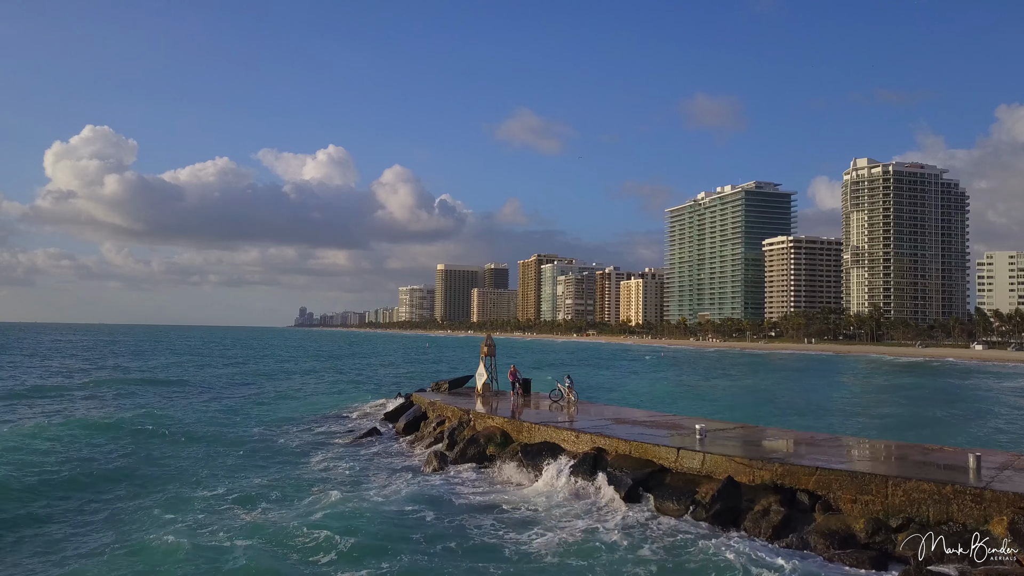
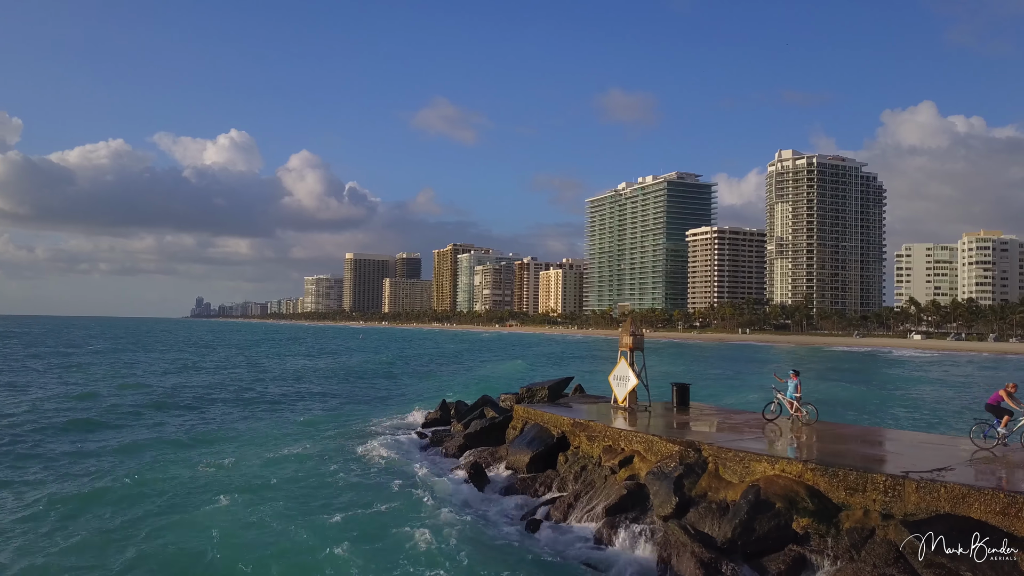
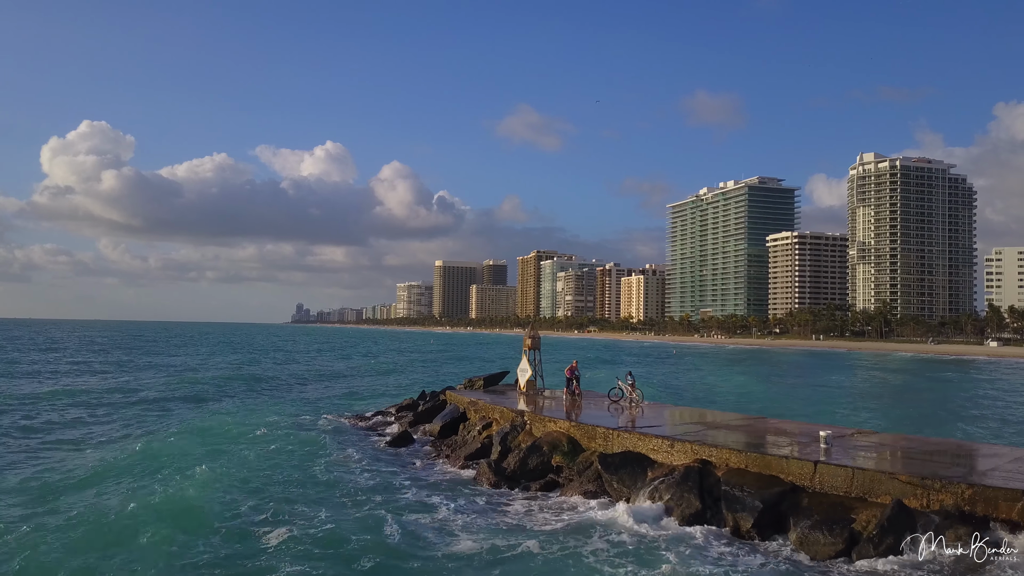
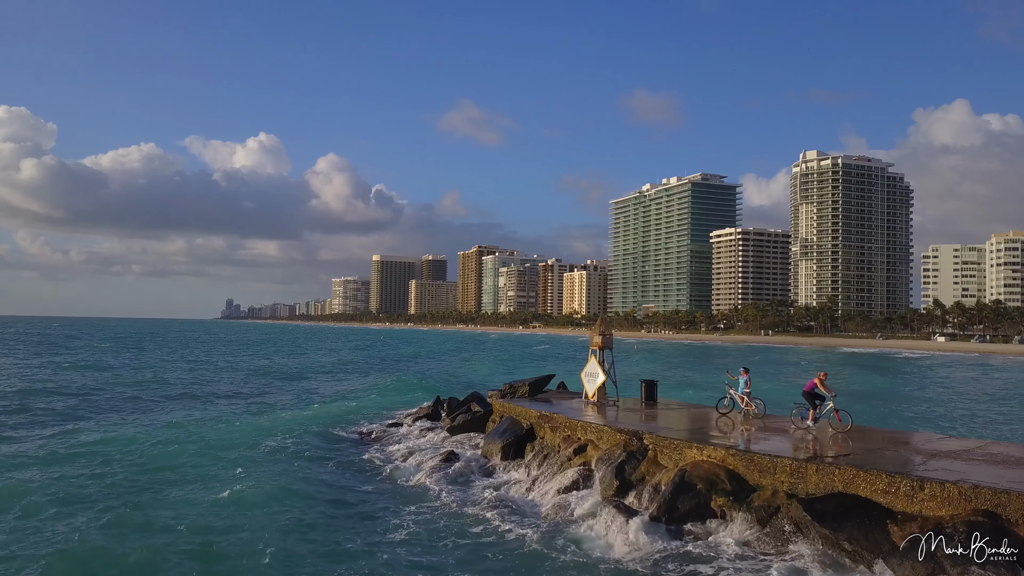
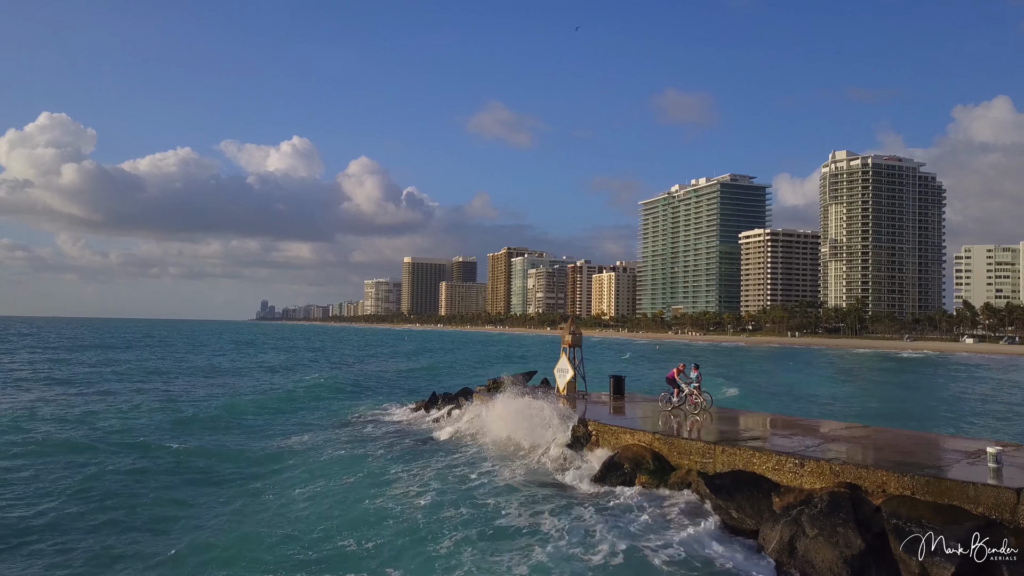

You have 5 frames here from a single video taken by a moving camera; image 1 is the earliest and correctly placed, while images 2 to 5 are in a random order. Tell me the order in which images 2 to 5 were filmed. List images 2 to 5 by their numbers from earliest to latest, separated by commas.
3, 5, 4, 2
